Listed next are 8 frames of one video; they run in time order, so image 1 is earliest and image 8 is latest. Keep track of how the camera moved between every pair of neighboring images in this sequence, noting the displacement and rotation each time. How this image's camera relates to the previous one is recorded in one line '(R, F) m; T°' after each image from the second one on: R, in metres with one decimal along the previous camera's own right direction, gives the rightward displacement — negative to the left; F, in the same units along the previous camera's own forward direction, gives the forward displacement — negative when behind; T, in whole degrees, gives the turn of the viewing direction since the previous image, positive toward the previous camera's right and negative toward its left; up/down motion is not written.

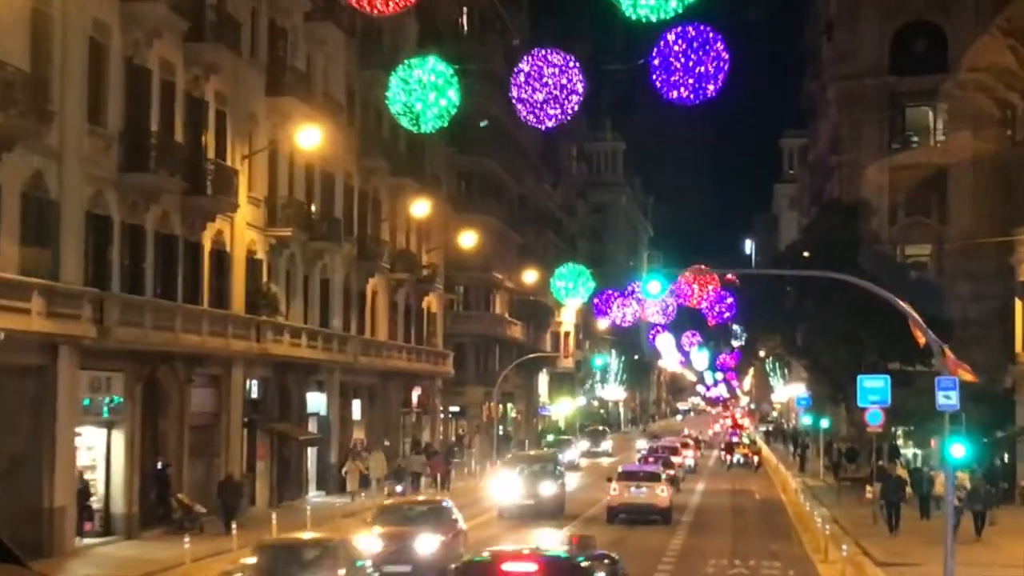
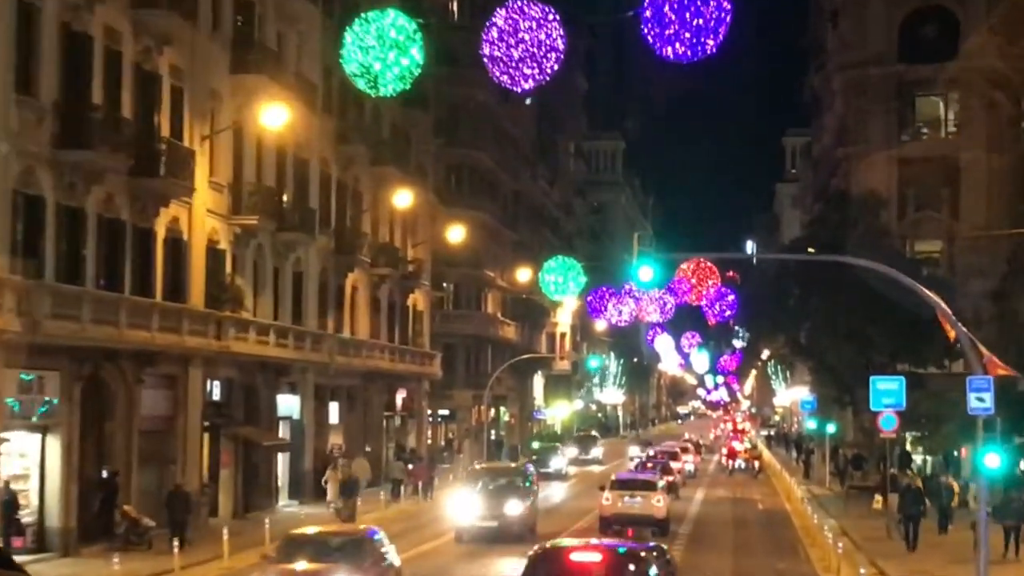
(+0.5, +3.4) m; 0°
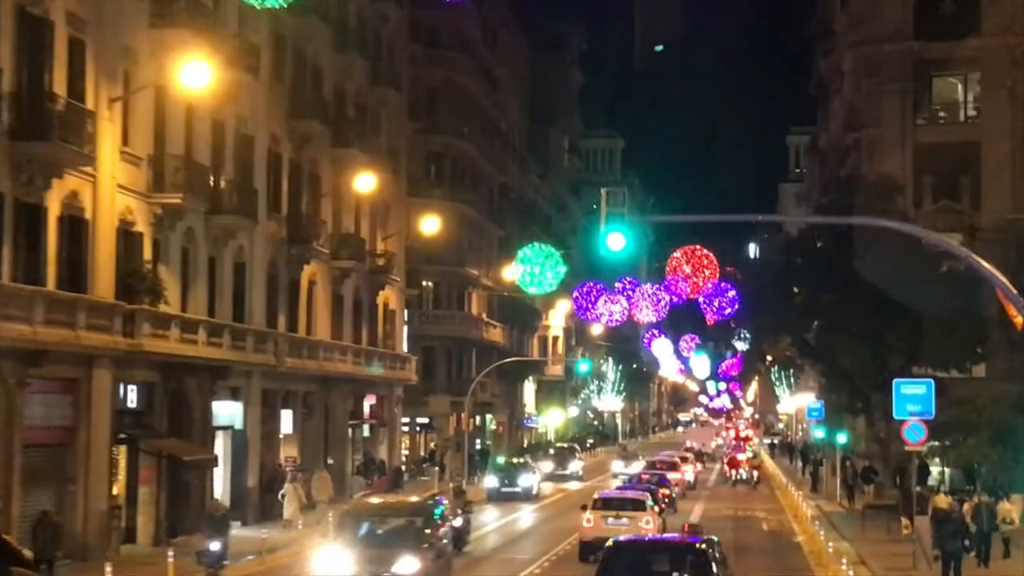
(+0.9, +5.7) m; 0°
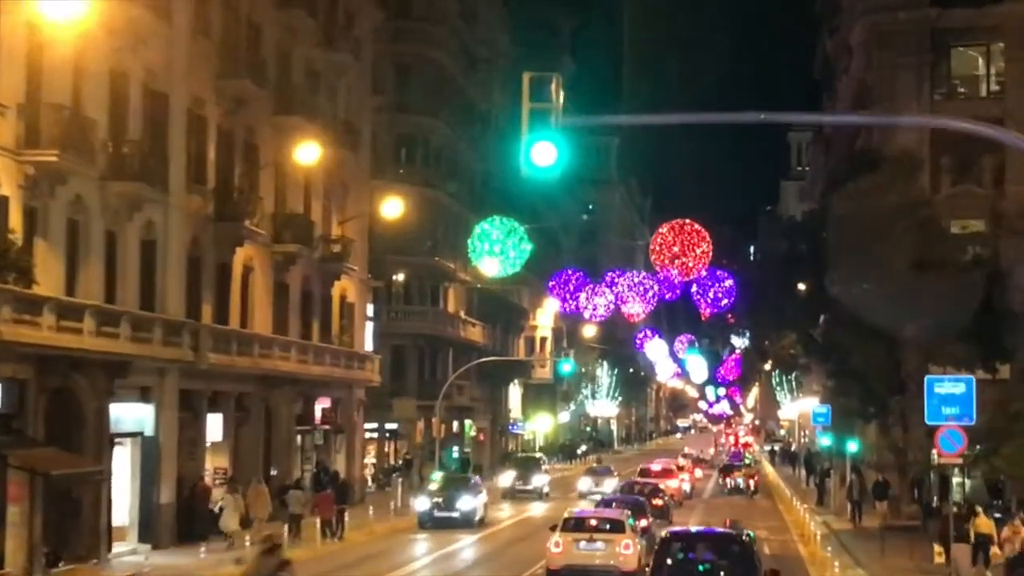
(+1.0, +6.3) m; 0°
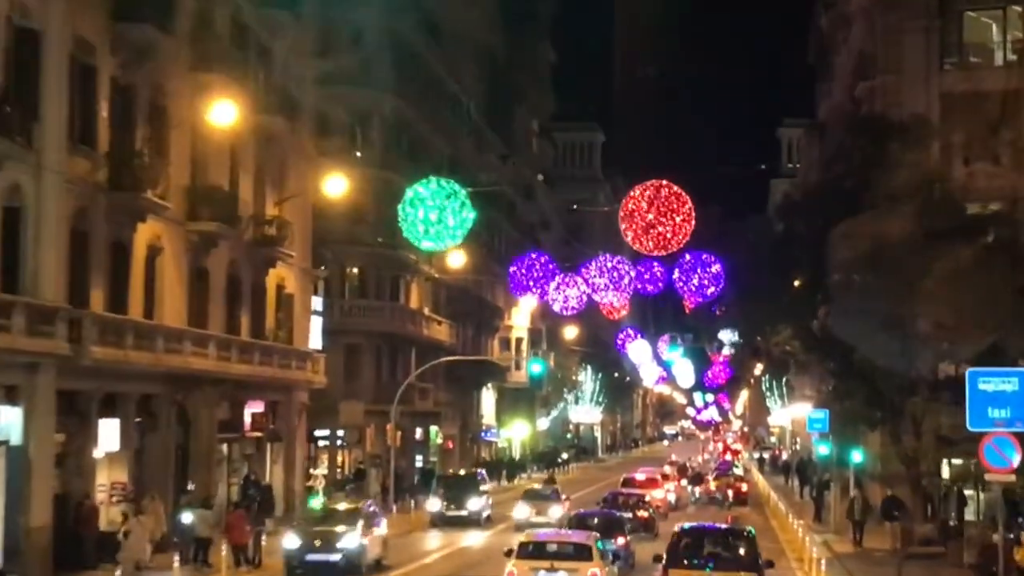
(+0.9, +6.2) m; 0°
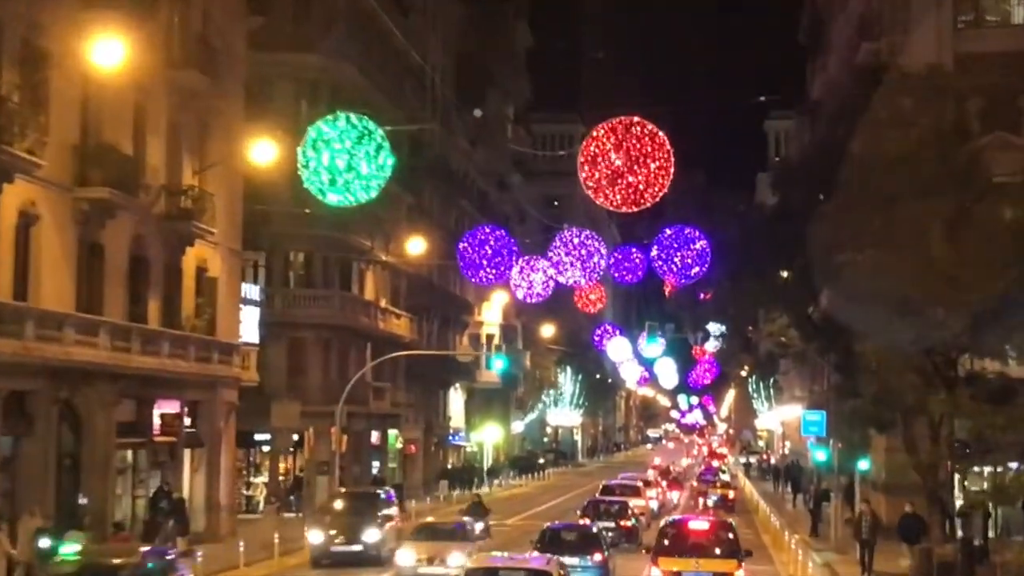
(+0.8, +6.1) m; +1°
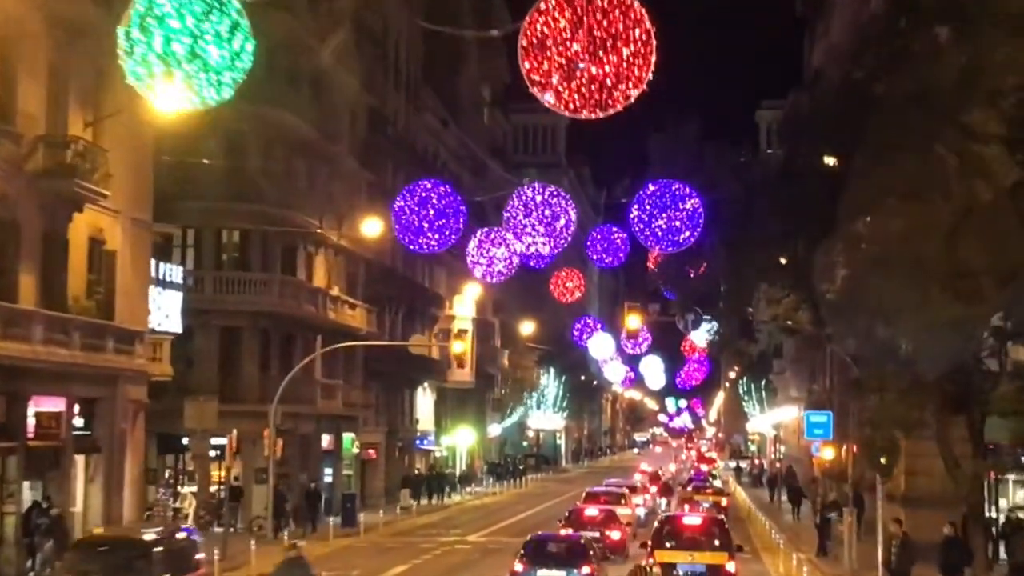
(+0.8, +6.6) m; 0°
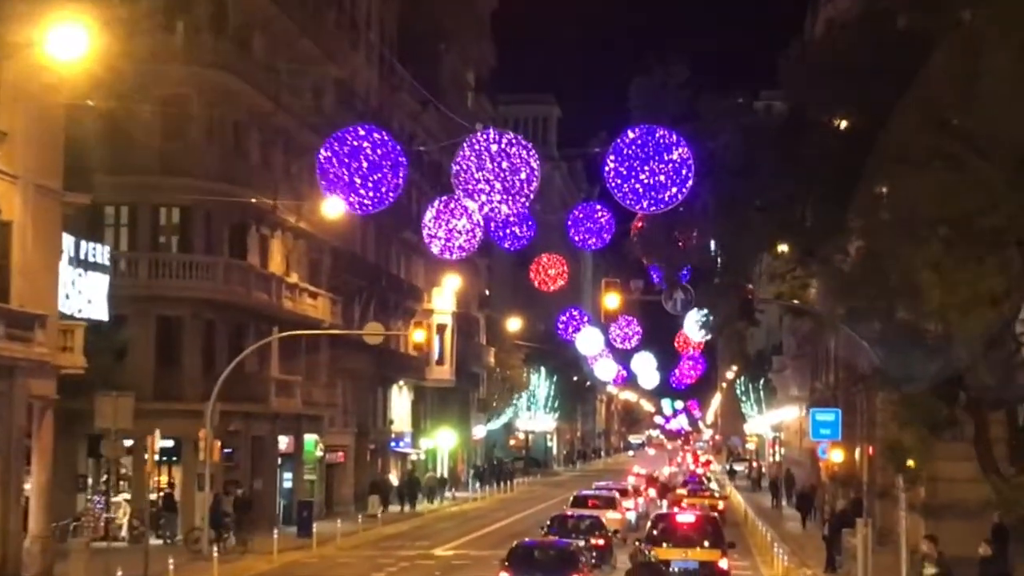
(+0.7, +5.0) m; 0°
